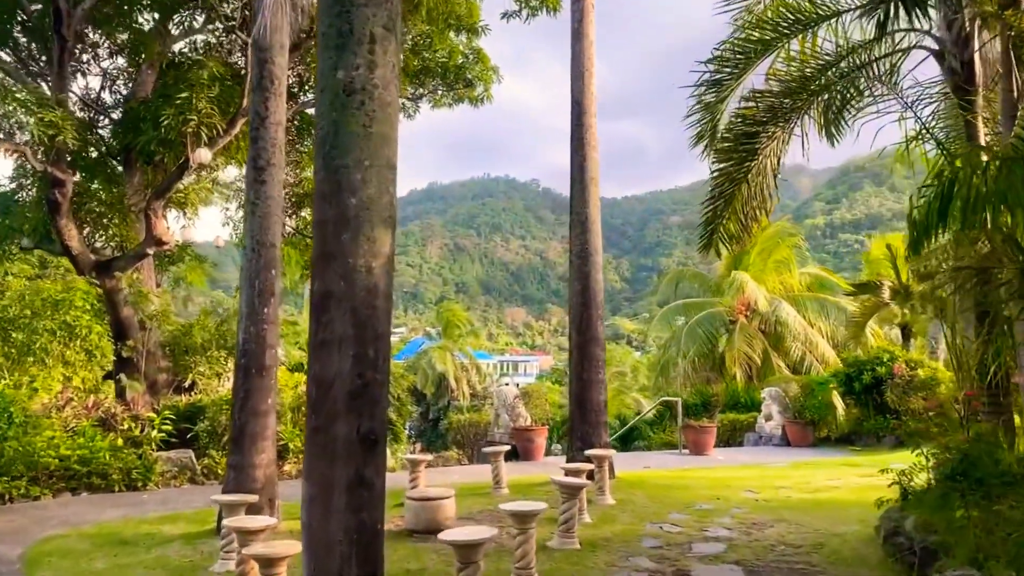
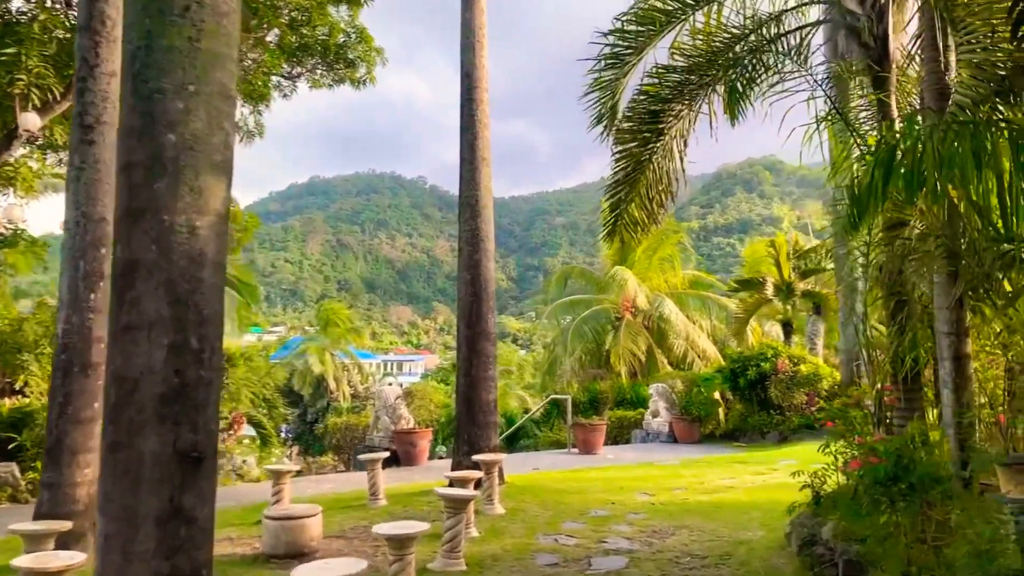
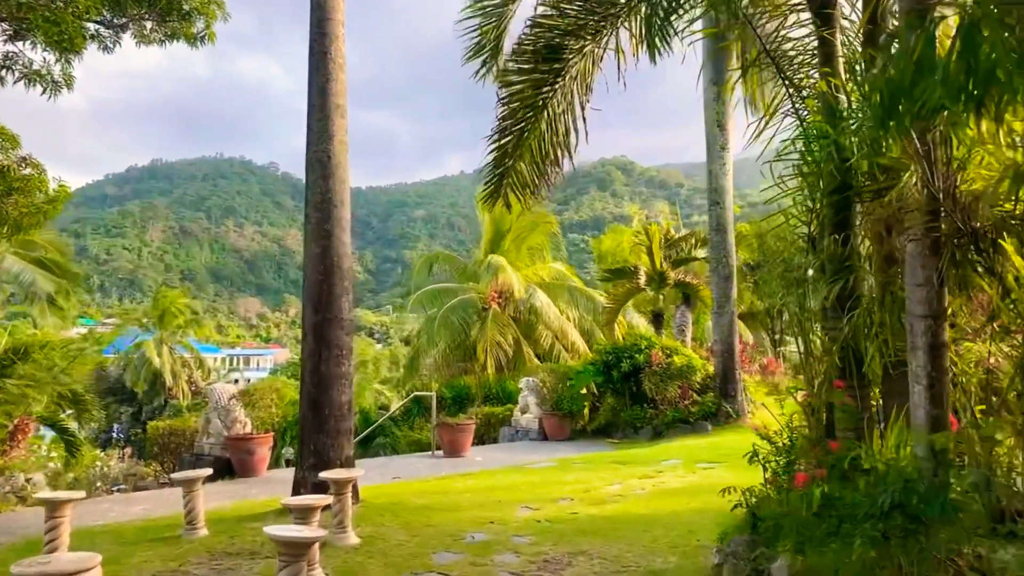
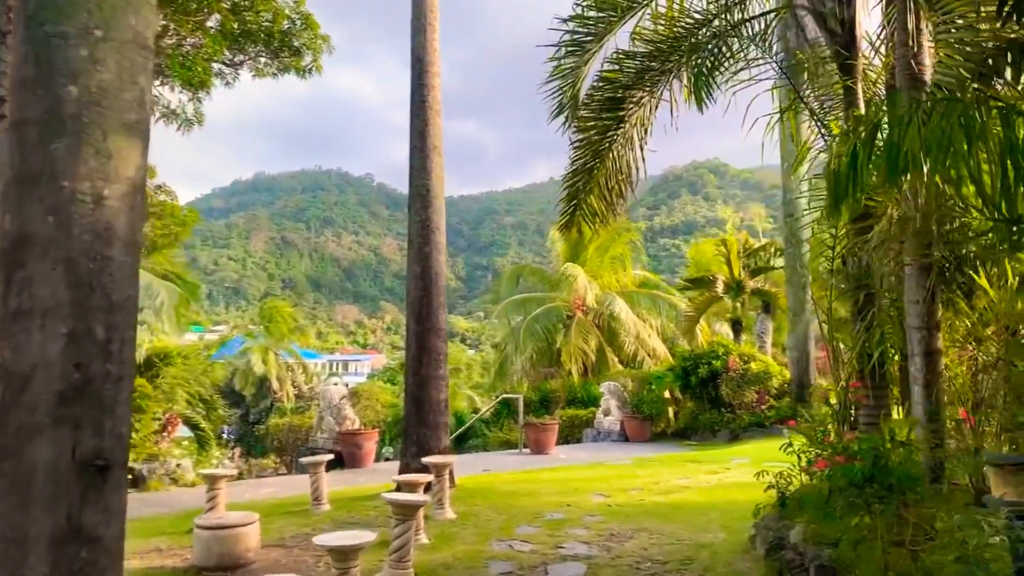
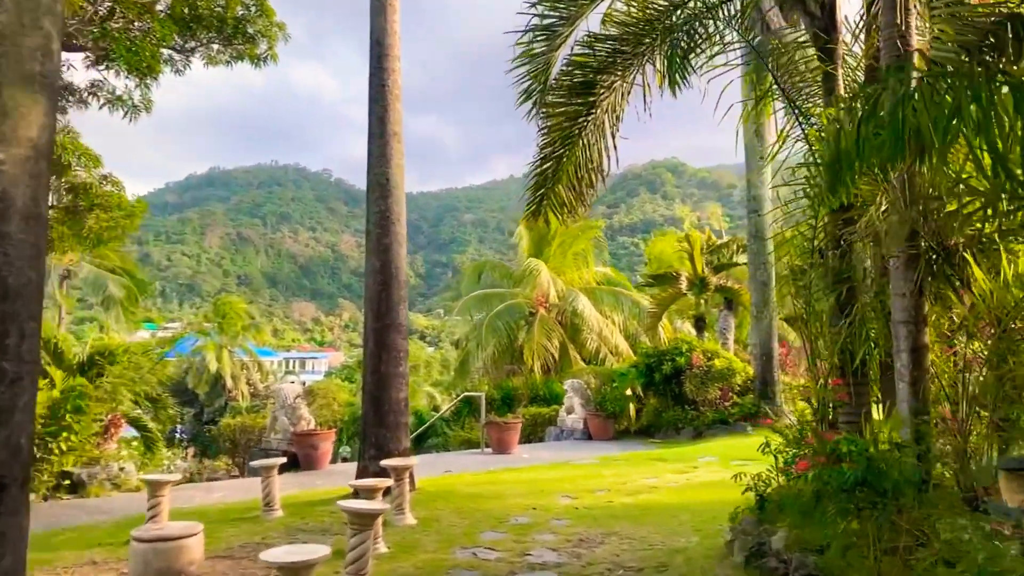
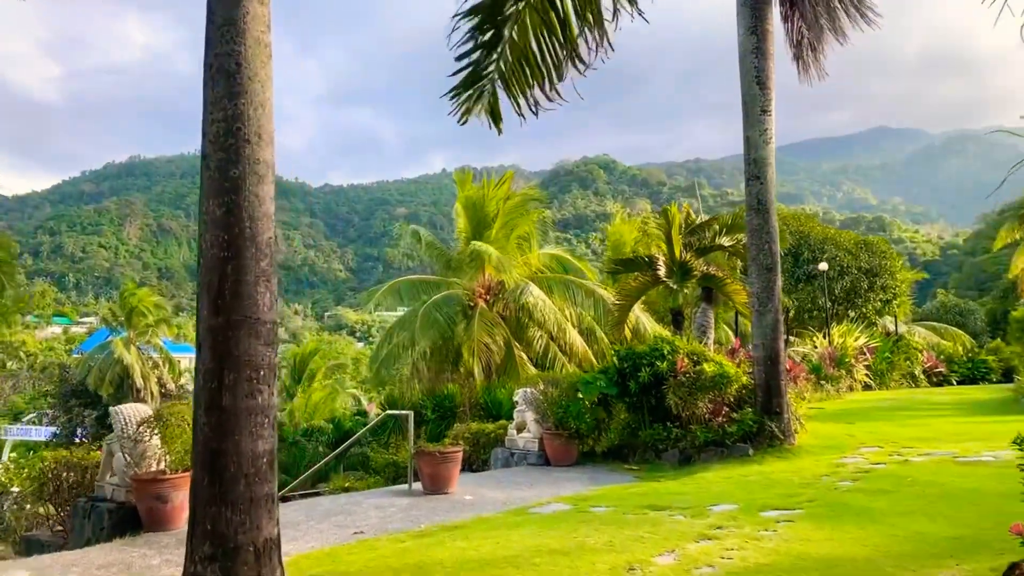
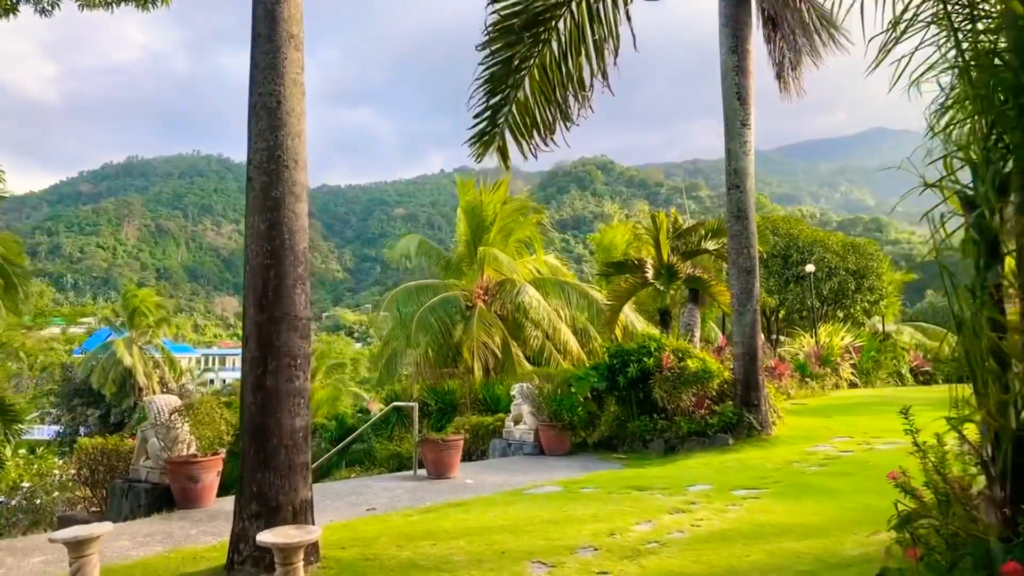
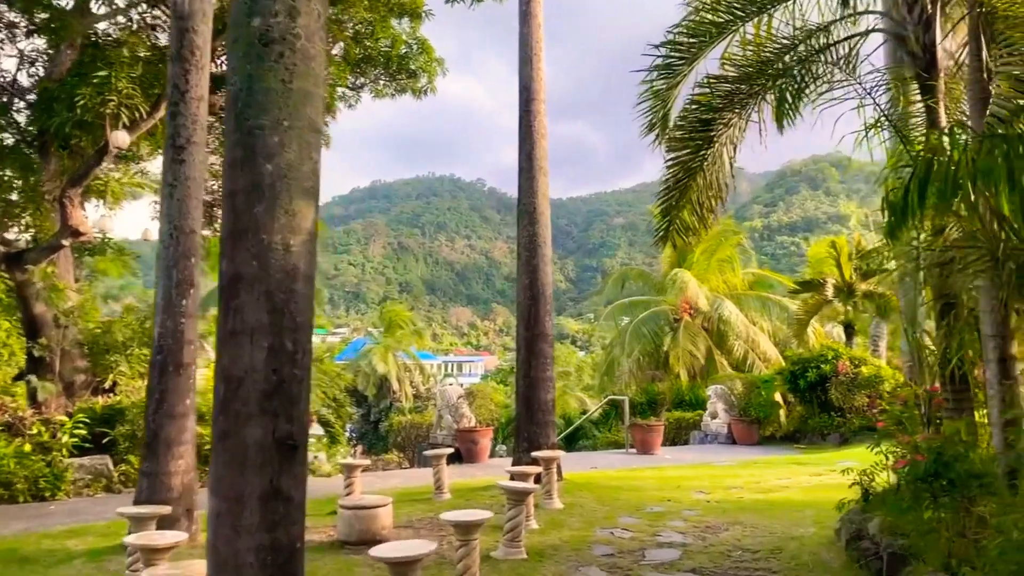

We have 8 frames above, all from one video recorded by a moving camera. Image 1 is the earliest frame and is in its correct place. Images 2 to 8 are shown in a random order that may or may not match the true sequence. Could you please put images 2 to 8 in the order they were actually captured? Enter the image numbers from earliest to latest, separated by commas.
8, 2, 4, 5, 3, 7, 6
